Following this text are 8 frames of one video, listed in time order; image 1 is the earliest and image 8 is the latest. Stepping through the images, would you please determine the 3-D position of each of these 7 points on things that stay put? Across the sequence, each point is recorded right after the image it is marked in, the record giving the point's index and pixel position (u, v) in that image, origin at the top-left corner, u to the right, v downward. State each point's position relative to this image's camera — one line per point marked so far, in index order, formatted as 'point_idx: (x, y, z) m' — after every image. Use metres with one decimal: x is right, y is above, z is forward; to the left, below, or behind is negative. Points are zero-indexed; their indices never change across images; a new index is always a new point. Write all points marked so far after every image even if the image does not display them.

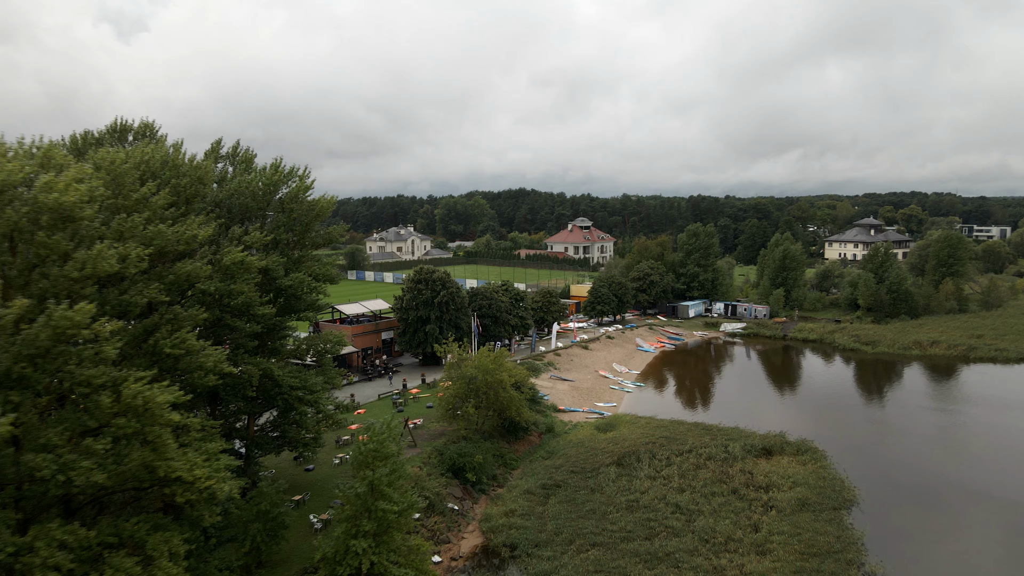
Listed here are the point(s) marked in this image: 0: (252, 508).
0: (-6.5, -5.5, +19.0) m
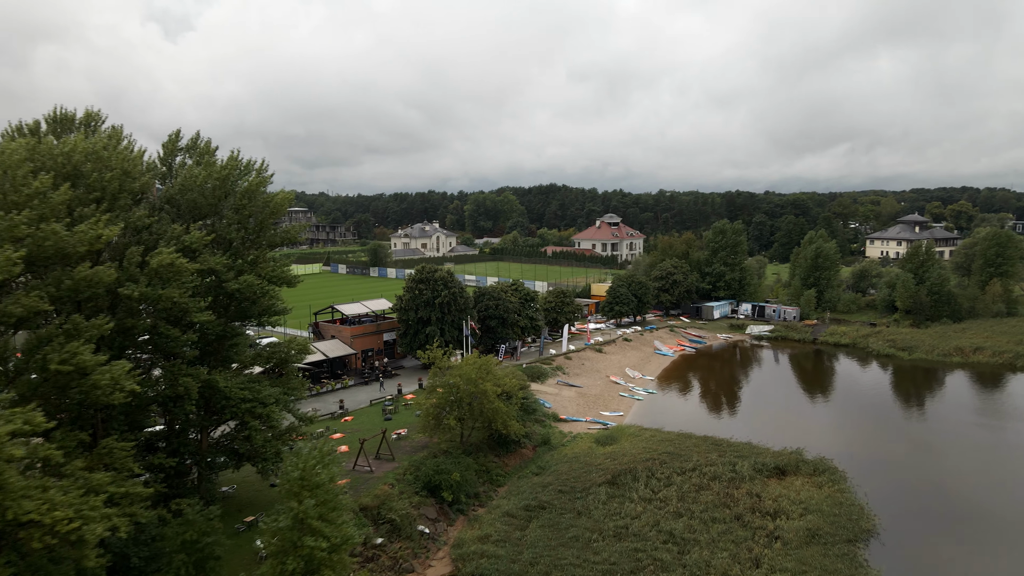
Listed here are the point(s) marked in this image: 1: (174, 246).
0: (-7.6, -5.7, +17.1) m
1: (-8.6, +1.1, +19.1) m
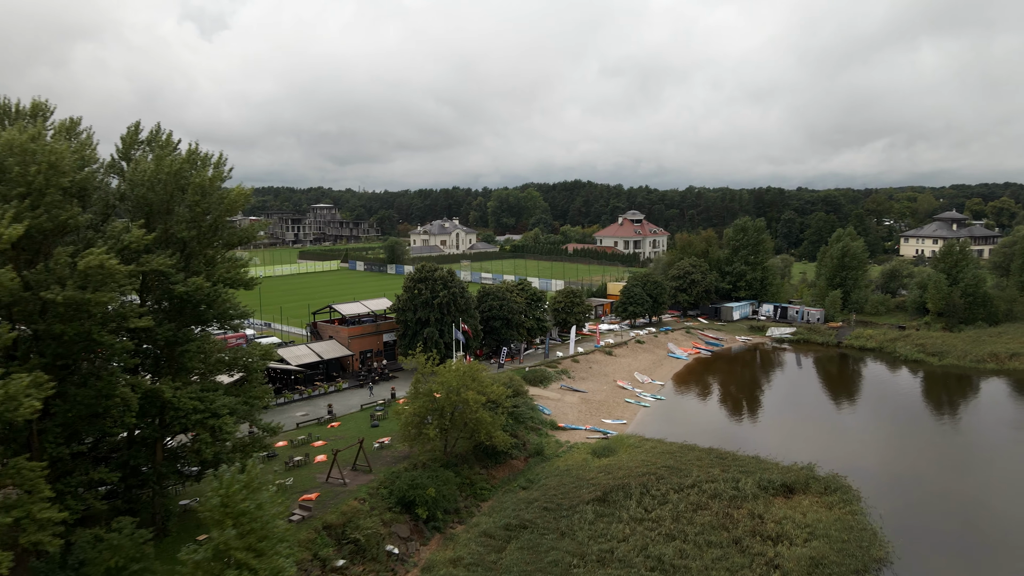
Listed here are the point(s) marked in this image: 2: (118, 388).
0: (-8.6, -5.8, +15.7) m
1: (-9.5, +1.0, +17.7) m
2: (-9.4, -2.4, +17.8) m
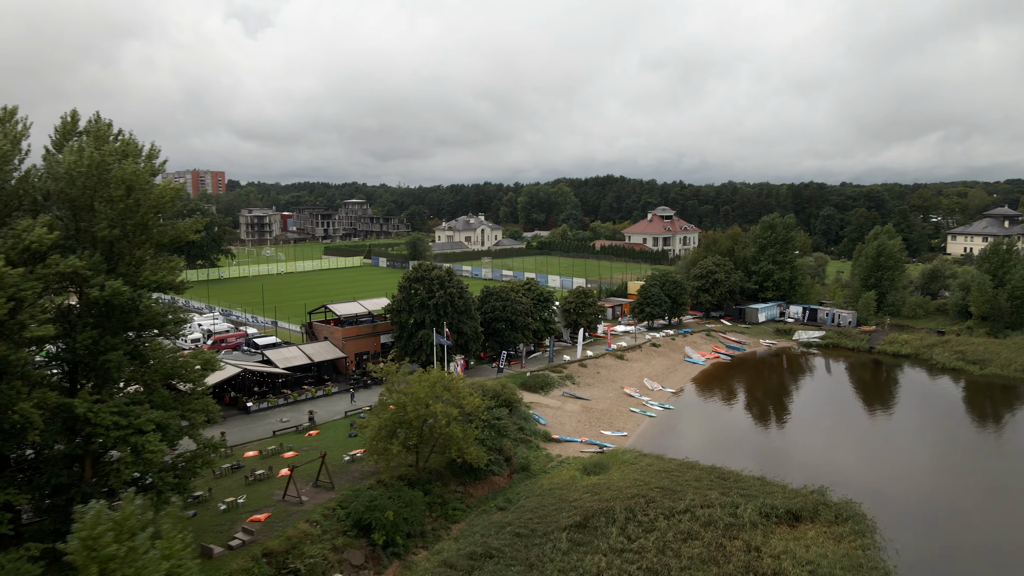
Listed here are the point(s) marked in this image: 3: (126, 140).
0: (-10.1, -5.9, +14.0) m
1: (-10.8, +0.9, +16.0) m
2: (-10.6, -2.5, +16.1) m
3: (-10.3, +4.0, +20.0) m
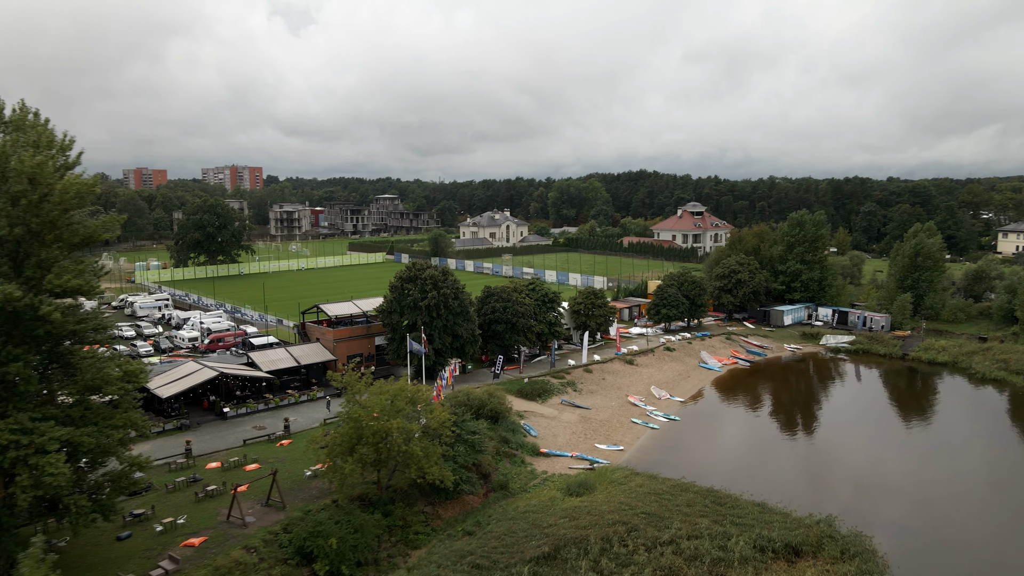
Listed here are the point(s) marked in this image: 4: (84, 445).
0: (-11.6, -6.0, +12.4) m
1: (-12.2, +0.8, +14.4) m
2: (-12.1, -2.6, +14.5) m
3: (-11.5, +3.9, +18.4) m
4: (-10.1, -3.7, +17.6) m
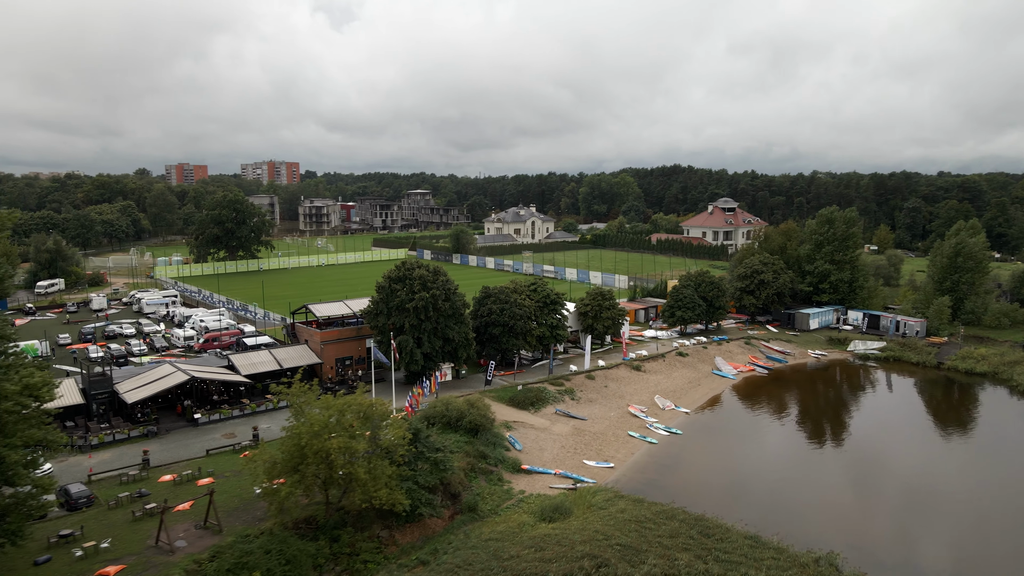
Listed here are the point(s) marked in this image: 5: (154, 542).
0: (-13.4, -6.2, +10.9) m
1: (-13.8, +0.6, +12.8) m
2: (-13.7, -2.7, +13.0) m
3: (-12.9, +3.8, +16.7) m
4: (-11.5, -3.8, +16.0) m
5: (-9.5, -6.7, +19.9) m
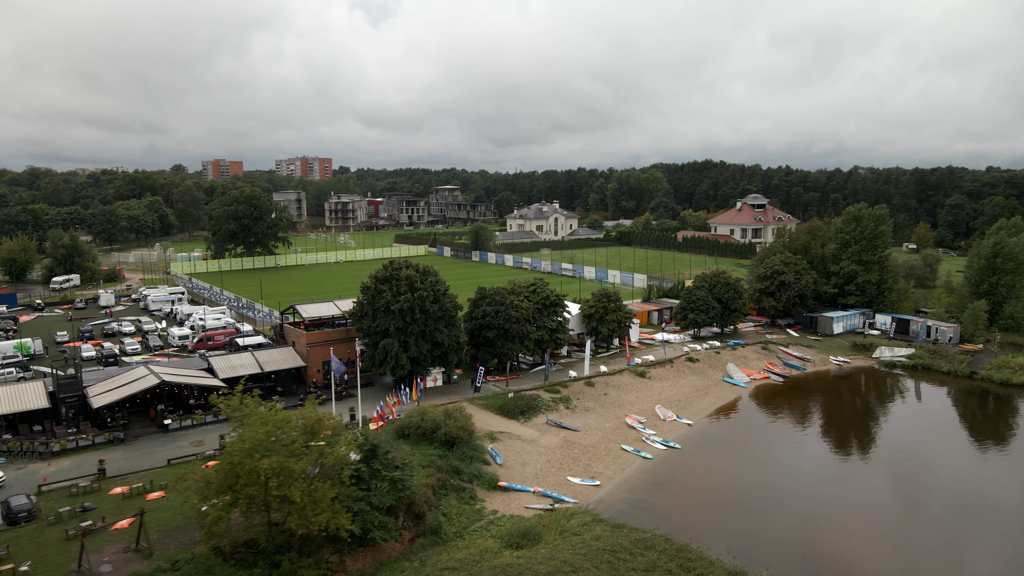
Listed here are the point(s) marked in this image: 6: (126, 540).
0: (-15.0, -6.3, +9.6) m
1: (-15.3, +0.5, +11.6) m
2: (-15.2, -2.8, +11.7) m
3: (-14.2, +3.7, +15.4) m
4: (-12.9, -3.9, +14.6) m
5: (-10.7, -6.8, +18.4) m
6: (-10.2, -6.6, +19.7) m
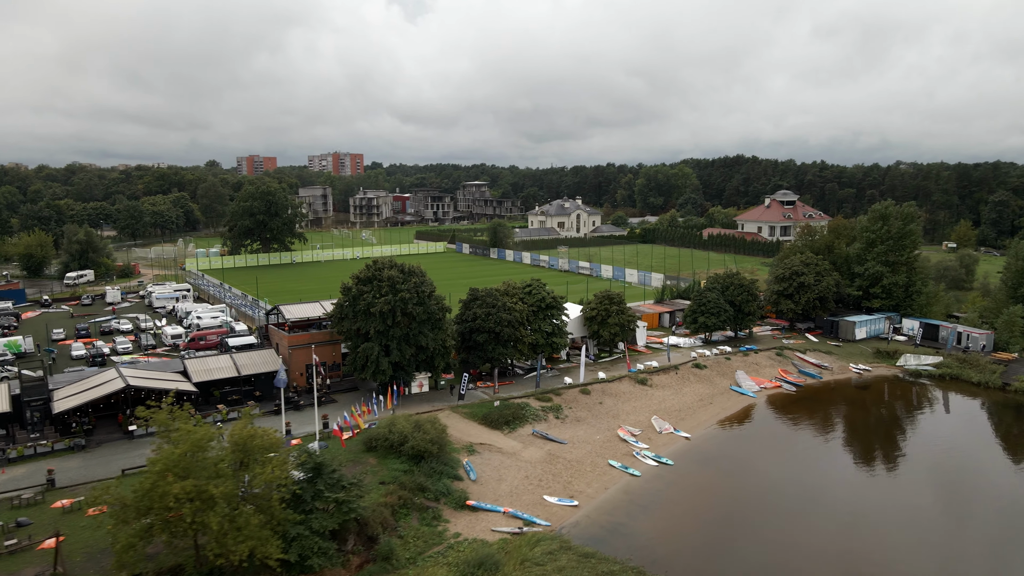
0: (-16.8, -6.4, +8.5) m
1: (-16.9, +0.4, +10.4) m
2: (-16.8, -2.9, +10.6) m
3: (-15.6, +3.6, +14.2) m
4: (-14.4, -4.0, +13.4) m
5: (-12.1, -6.9, +17.1) m
6: (-11.4, -6.7, +18.4) m
